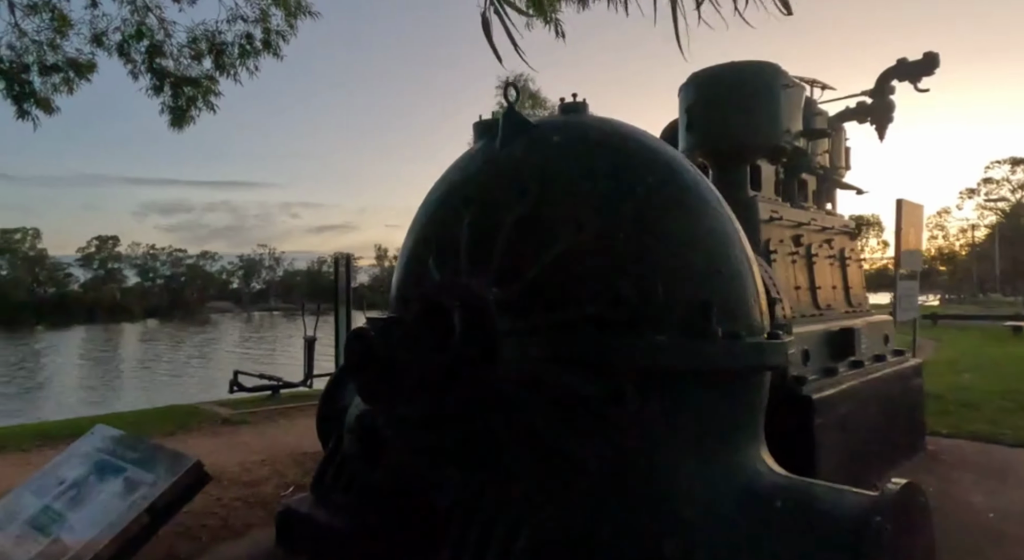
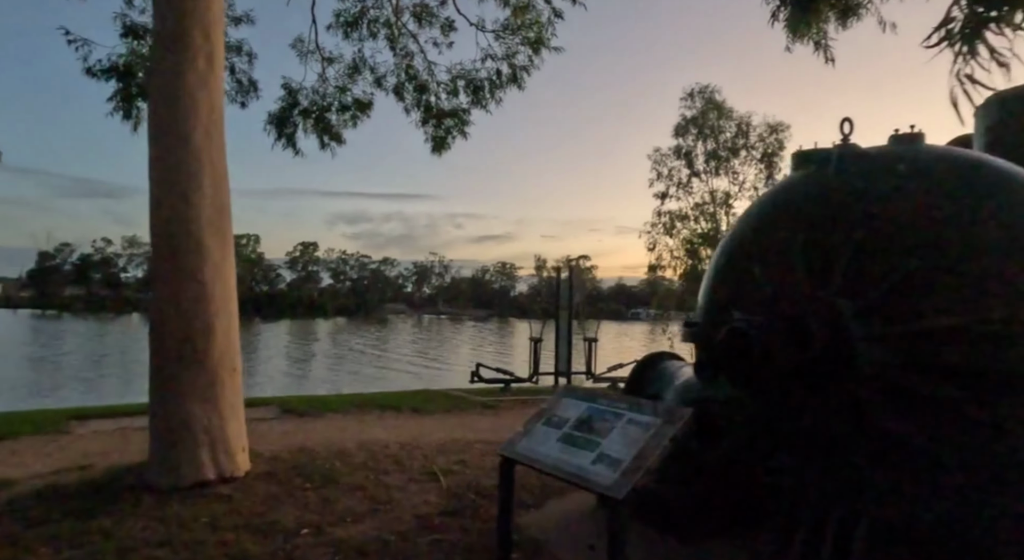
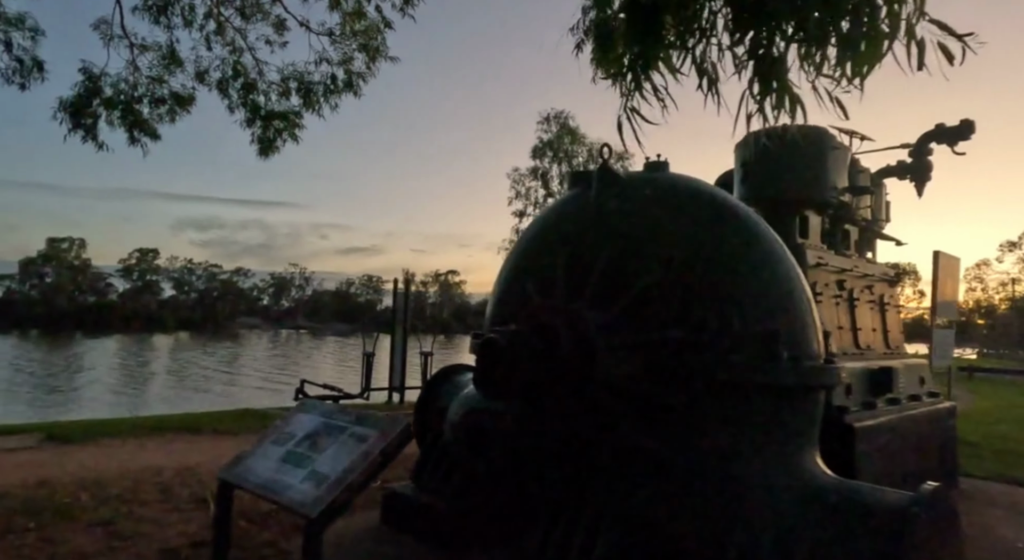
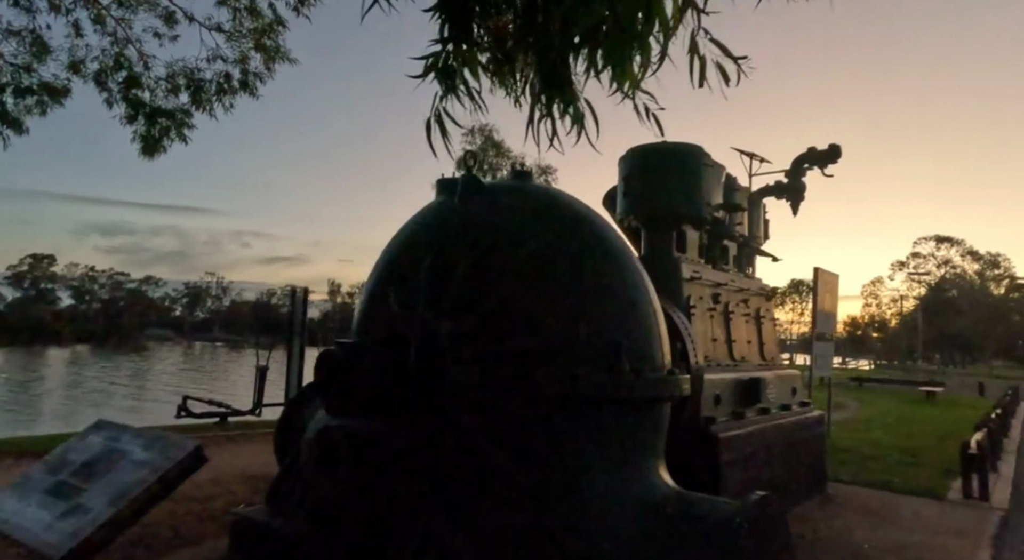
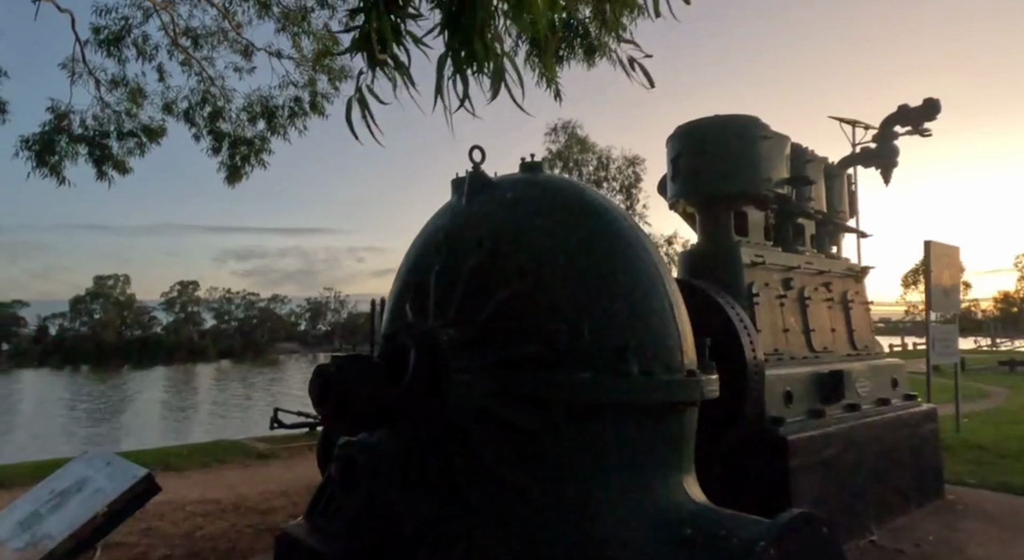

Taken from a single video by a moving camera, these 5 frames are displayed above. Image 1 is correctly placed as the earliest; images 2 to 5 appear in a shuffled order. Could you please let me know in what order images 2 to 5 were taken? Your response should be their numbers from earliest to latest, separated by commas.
5, 4, 3, 2
